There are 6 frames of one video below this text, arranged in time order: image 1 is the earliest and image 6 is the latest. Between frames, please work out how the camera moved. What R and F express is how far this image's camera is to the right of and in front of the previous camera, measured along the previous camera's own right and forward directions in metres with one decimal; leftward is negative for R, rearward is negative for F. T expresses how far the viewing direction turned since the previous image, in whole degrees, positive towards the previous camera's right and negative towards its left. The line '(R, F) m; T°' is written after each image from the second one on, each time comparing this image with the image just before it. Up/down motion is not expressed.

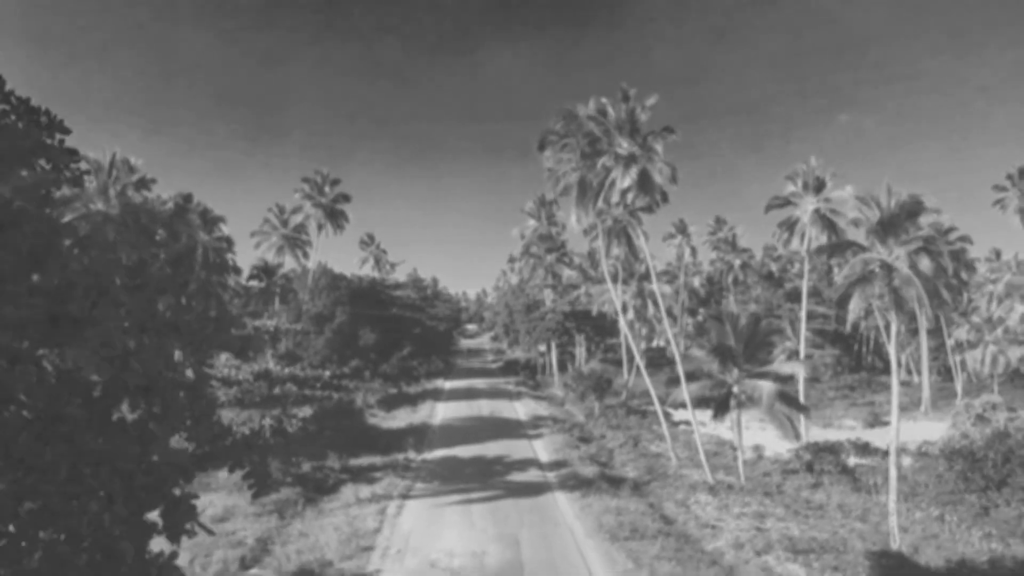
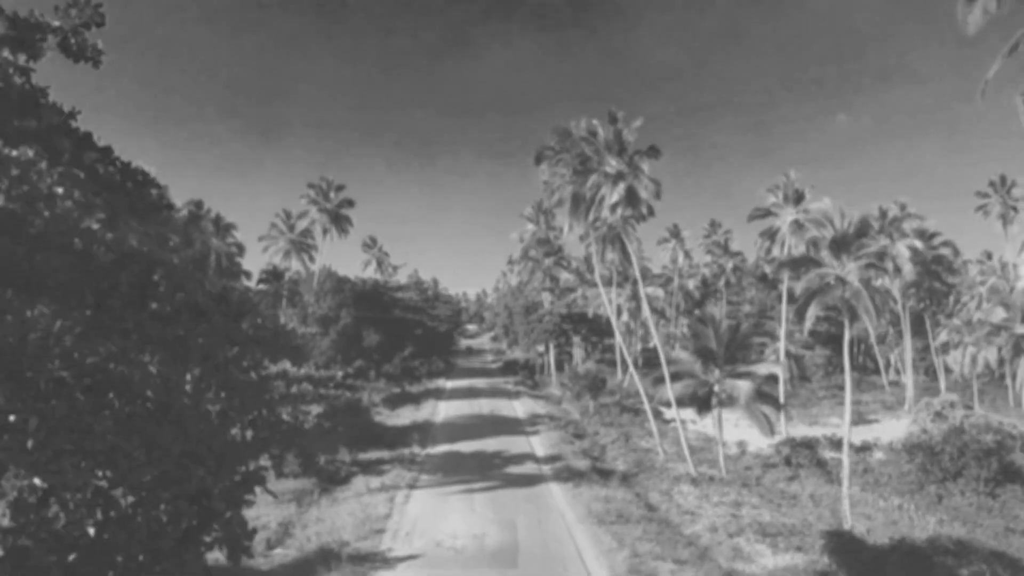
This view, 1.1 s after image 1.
(+0.1, -1.6) m; 0°
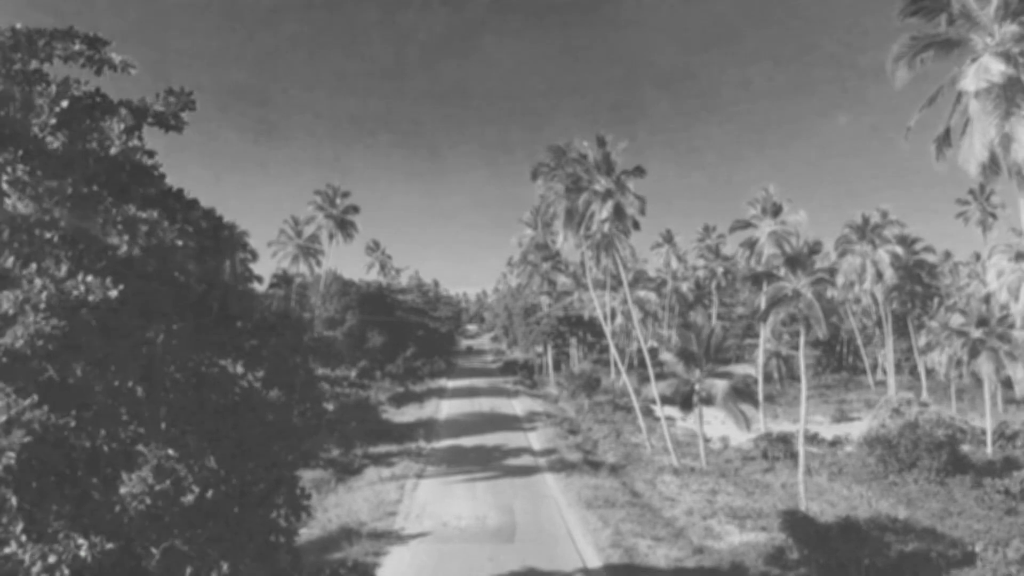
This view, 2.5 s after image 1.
(+0.1, -2.0) m; 0°
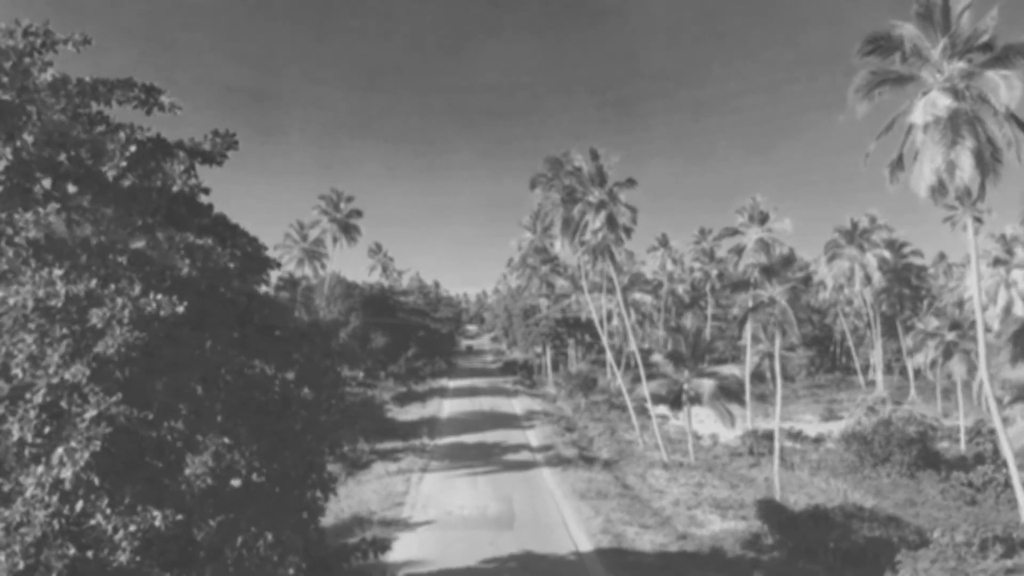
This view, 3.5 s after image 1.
(0.0, -1.4) m; 0°
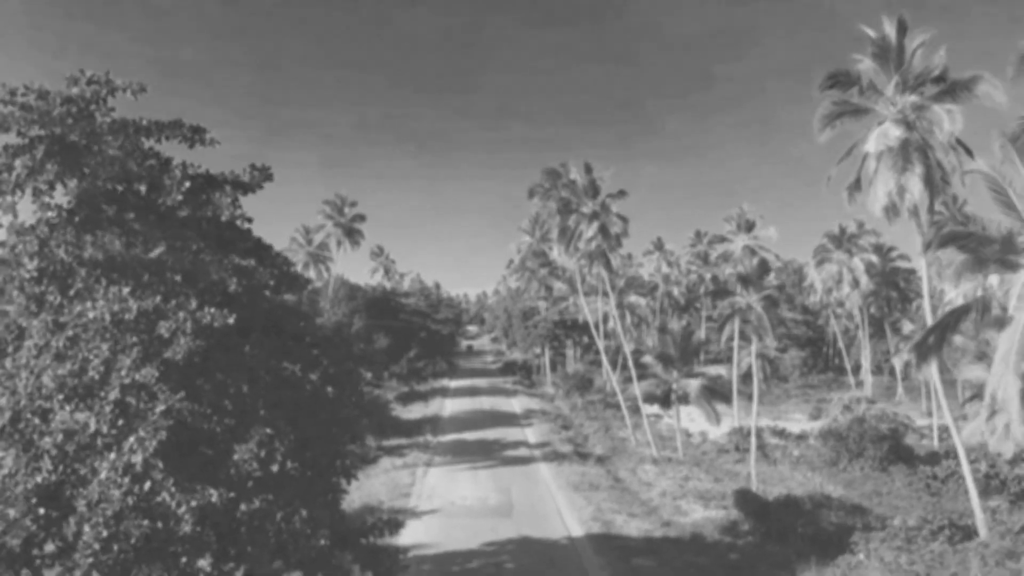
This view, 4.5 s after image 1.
(+0.1, -1.6) m; 0°
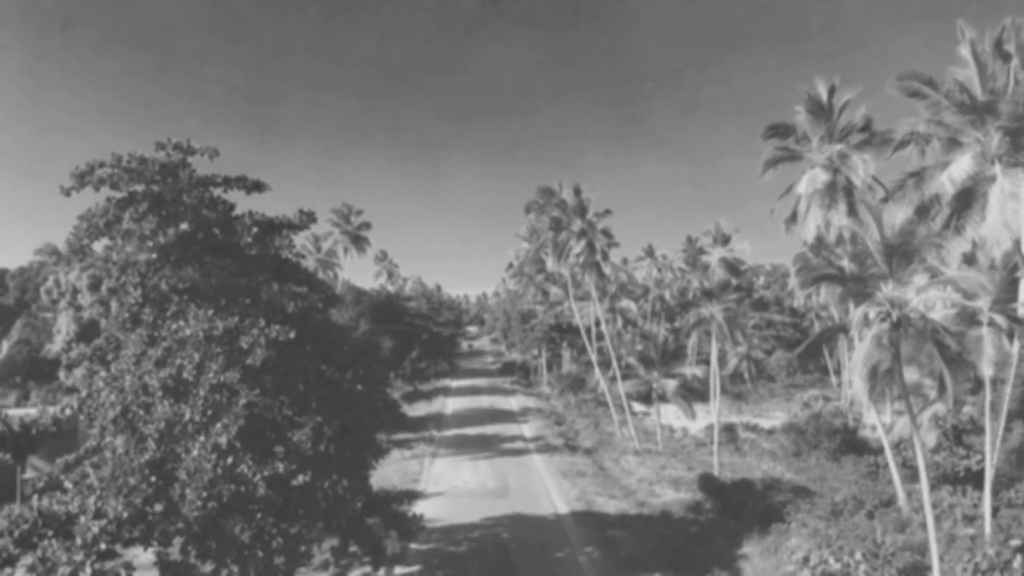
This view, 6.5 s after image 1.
(+0.2, -3.1) m; 0°
